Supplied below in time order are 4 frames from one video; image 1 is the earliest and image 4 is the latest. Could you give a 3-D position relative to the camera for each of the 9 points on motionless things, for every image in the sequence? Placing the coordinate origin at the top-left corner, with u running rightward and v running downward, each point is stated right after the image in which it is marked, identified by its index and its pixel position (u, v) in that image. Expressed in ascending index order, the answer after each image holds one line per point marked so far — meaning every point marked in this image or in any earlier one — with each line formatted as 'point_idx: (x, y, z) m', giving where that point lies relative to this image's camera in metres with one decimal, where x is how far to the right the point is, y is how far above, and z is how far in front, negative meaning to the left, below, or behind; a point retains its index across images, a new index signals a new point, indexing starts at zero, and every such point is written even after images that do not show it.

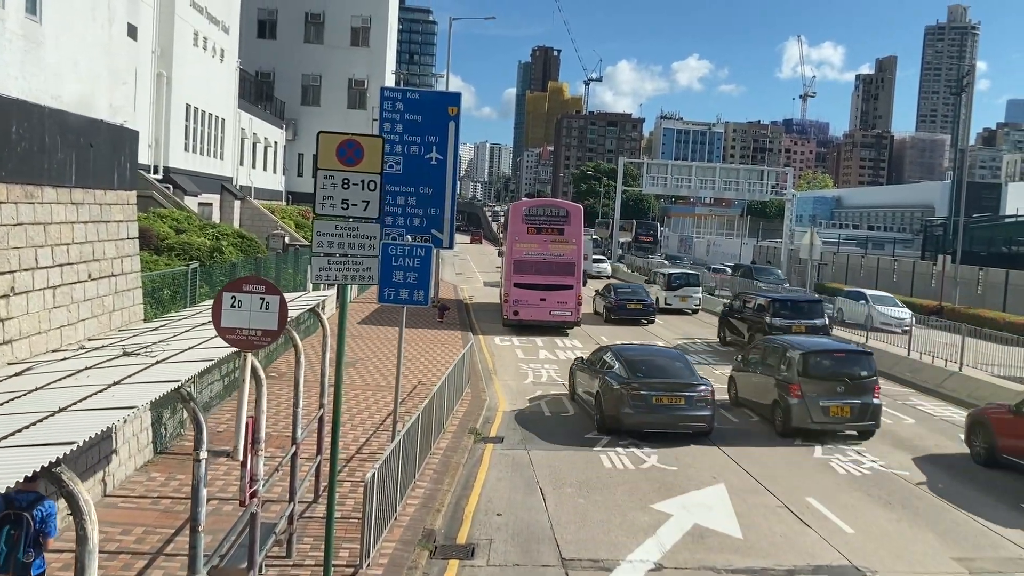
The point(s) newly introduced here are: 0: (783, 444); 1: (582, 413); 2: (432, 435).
0: (+4.2, -2.4, +14.0) m
1: (+1.2, -2.1, +15.6) m
2: (-1.1, -2.0, +12.2) m
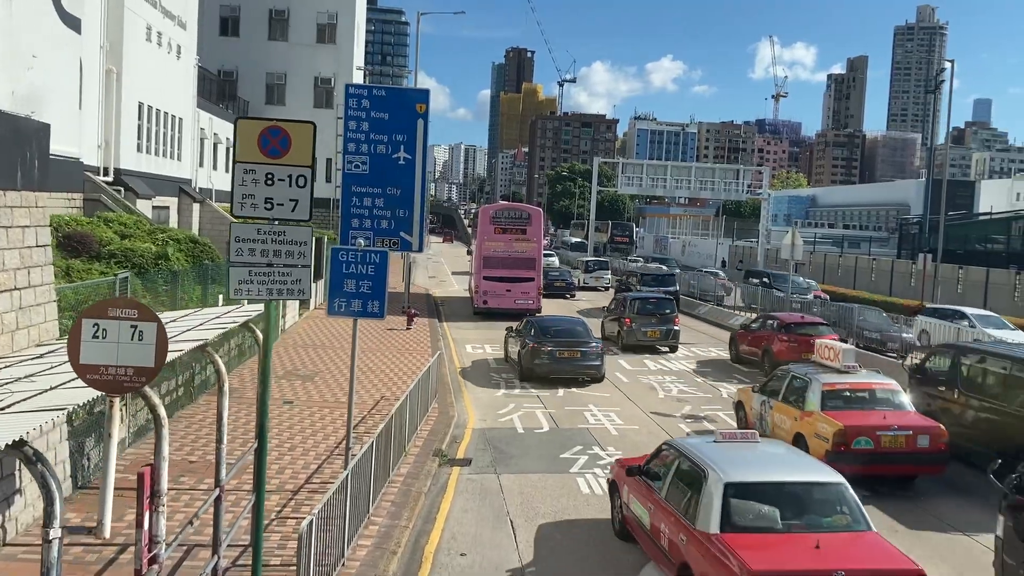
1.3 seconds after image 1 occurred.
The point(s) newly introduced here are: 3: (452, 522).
0: (+3.7, -2.5, +12.9) m
1: (+0.7, -2.2, +14.5) m
2: (-1.5, -2.1, +11.0) m
3: (-0.7, -2.5, +9.9) m
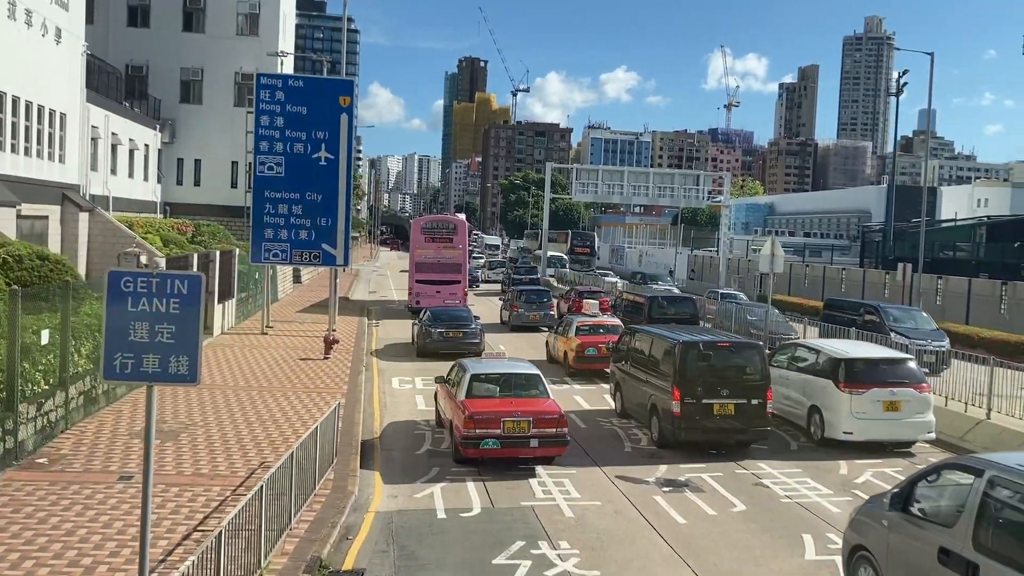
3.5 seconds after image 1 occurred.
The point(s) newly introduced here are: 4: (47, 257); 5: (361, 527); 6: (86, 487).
0: (+2.8, -2.8, +9.3) m
1: (-0.3, -2.6, +10.7) m
2: (-2.3, -2.4, +7.2) m
3: (-1.4, -2.9, +6.1) m
4: (-8.6, +0.6, +16.9) m
5: (-1.7, -2.6, +10.0) m
6: (-5.0, -2.3, +10.6) m
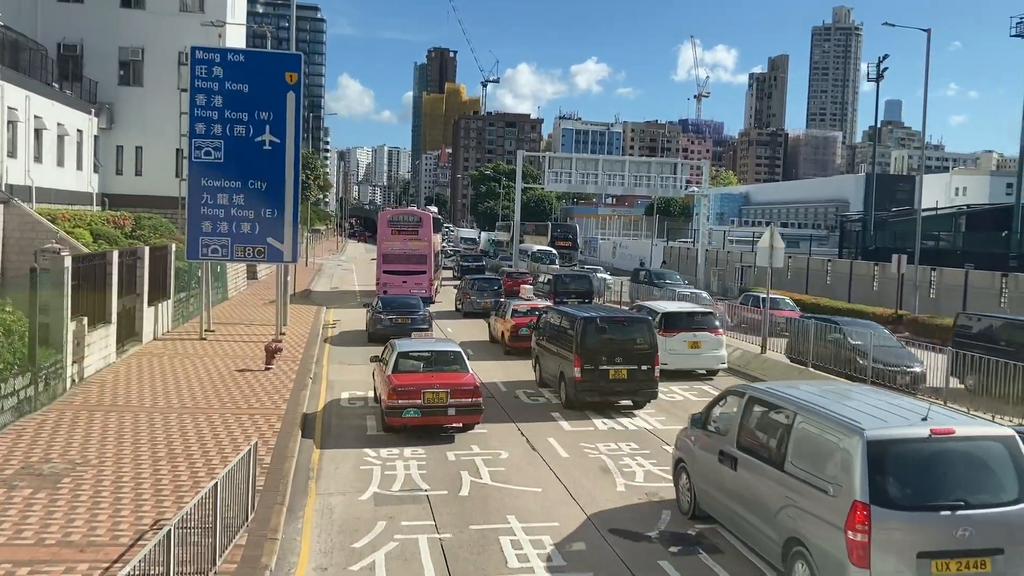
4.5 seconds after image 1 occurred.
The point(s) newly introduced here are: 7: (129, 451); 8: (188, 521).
0: (+2.6, -2.8, +6.9) m
1: (-0.6, -2.7, +8.2) m
2: (-2.5, -2.6, +4.6) m
3: (-1.6, -3.0, +3.5) m
4: (-9.1, +0.5, +14.1) m
5: (-1.9, -2.7, +7.4) m
6: (-5.3, -2.4, +7.9) m
7: (-5.0, -2.2, +12.1) m
8: (-2.7, -1.9, +7.4) m
